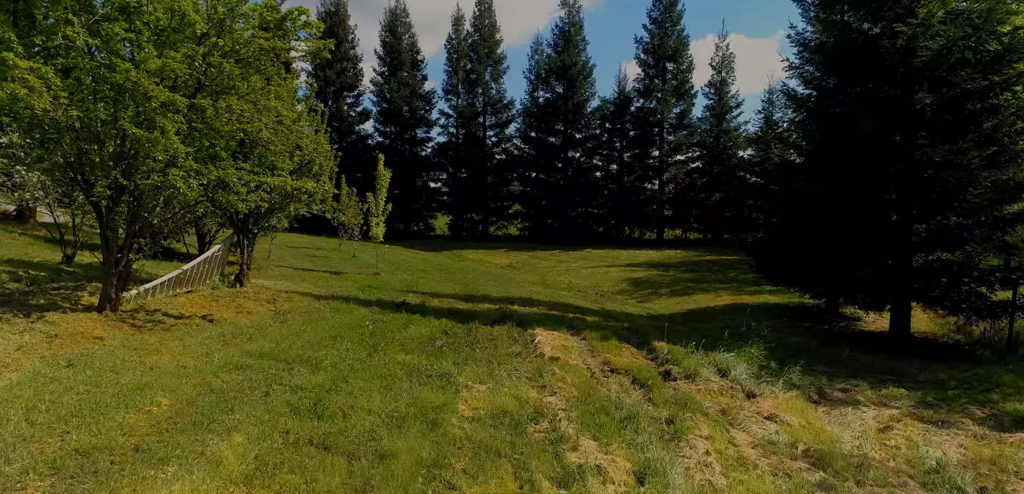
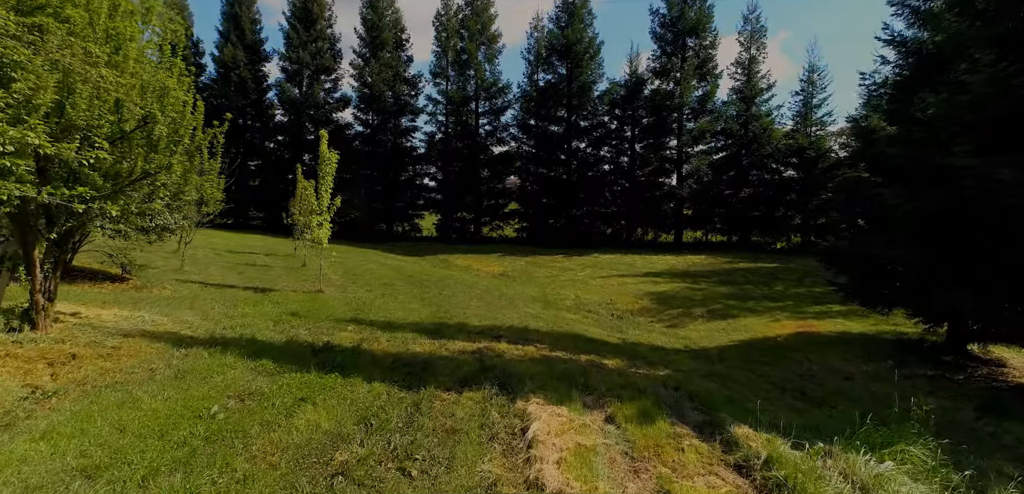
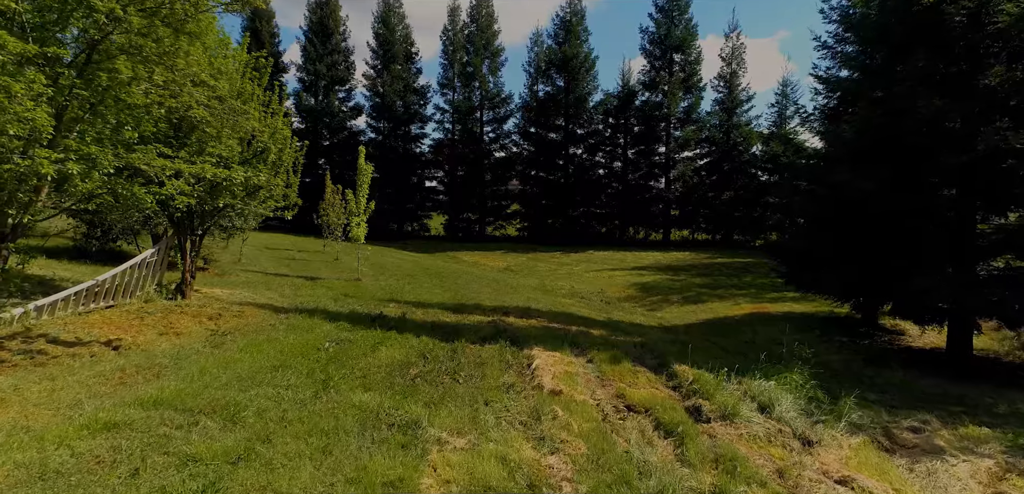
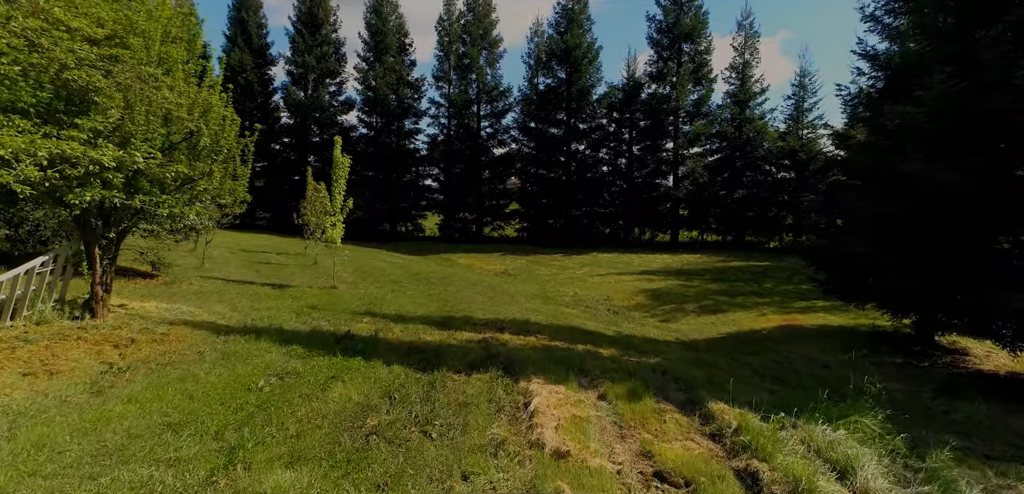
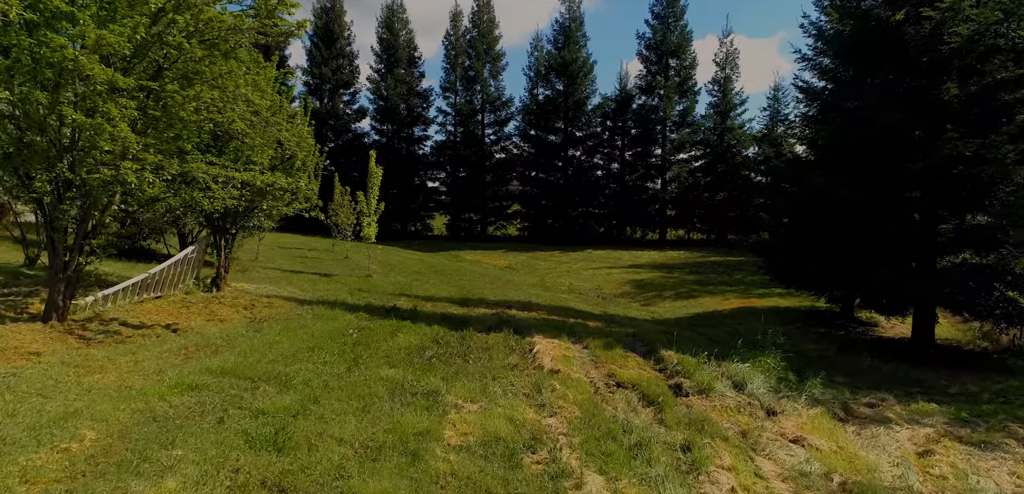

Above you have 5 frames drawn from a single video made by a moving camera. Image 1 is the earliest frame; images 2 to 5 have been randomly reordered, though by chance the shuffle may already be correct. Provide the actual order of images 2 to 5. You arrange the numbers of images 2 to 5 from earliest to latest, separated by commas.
5, 3, 4, 2
